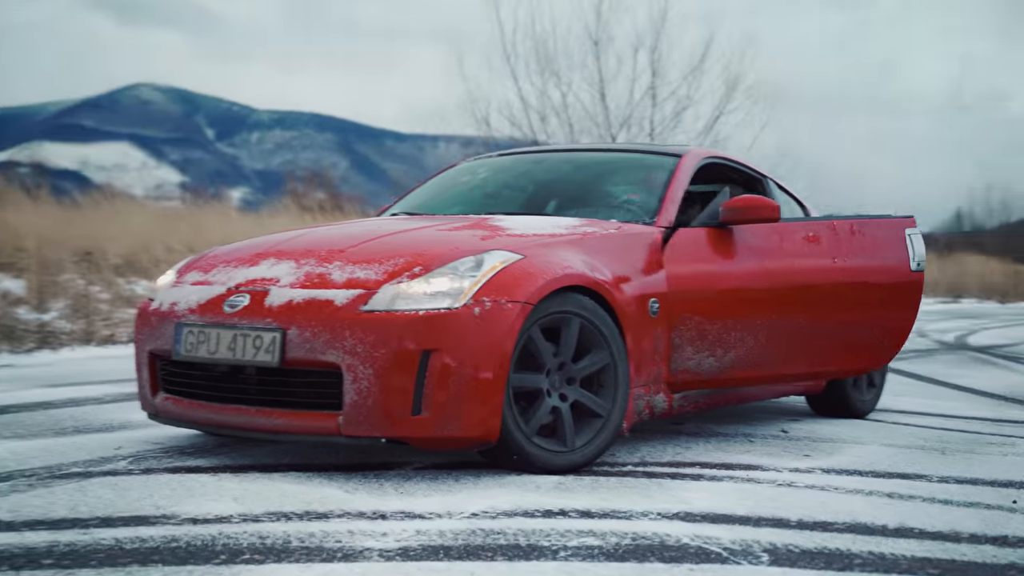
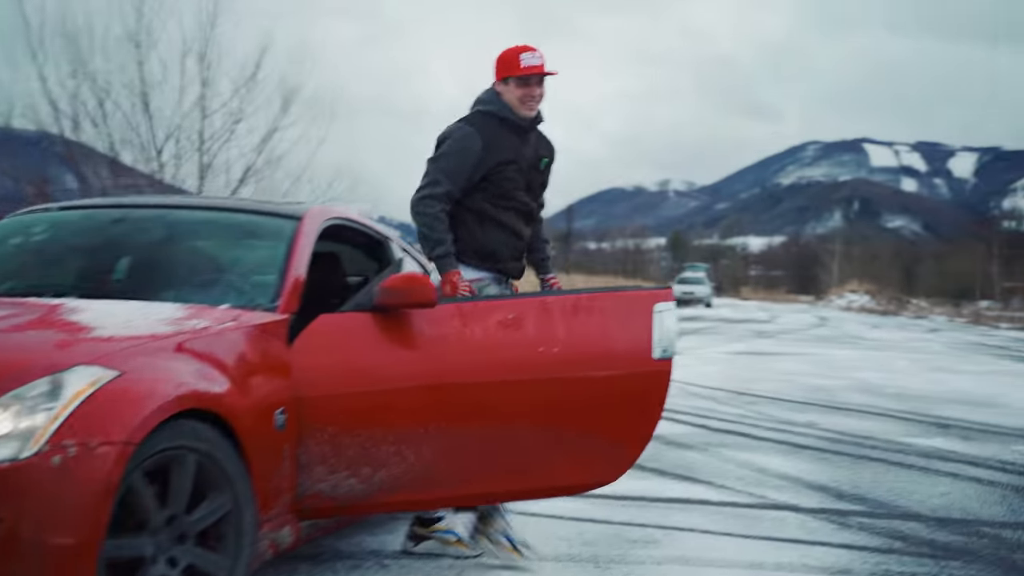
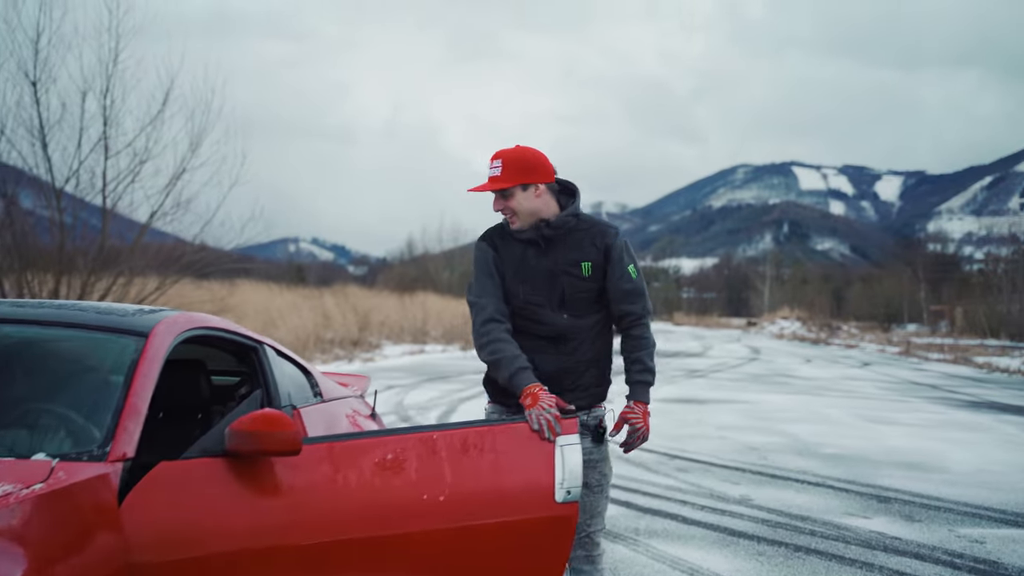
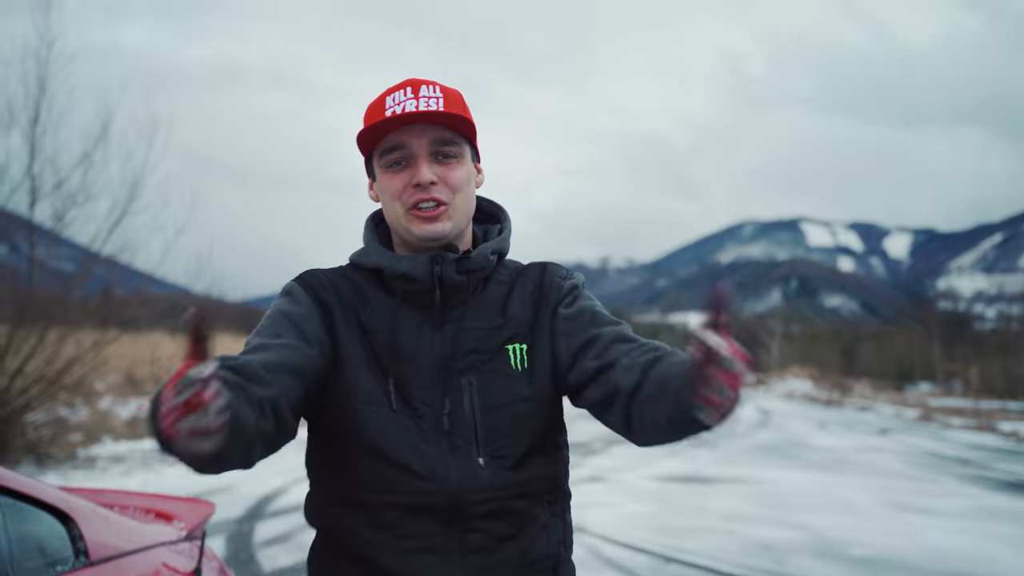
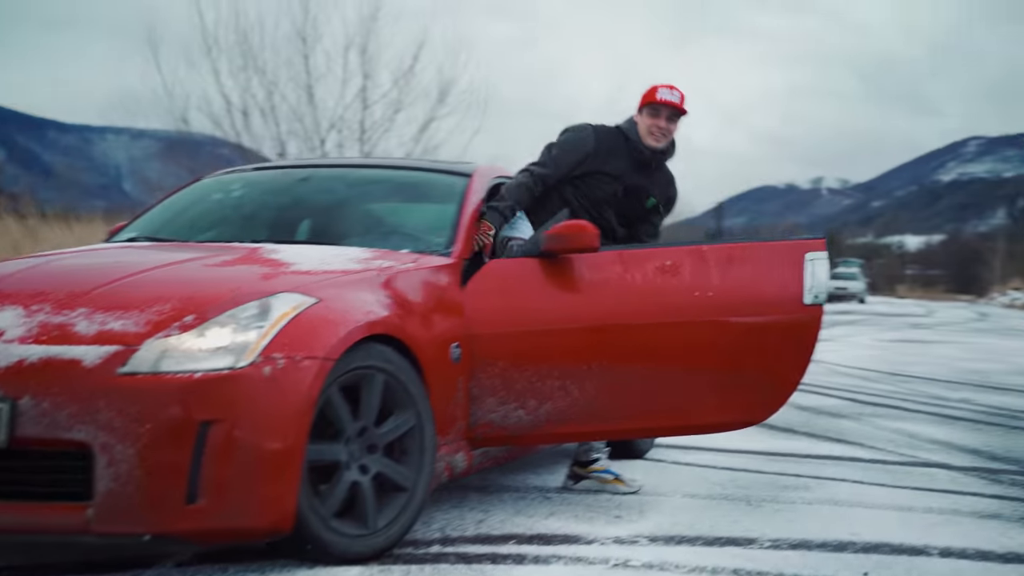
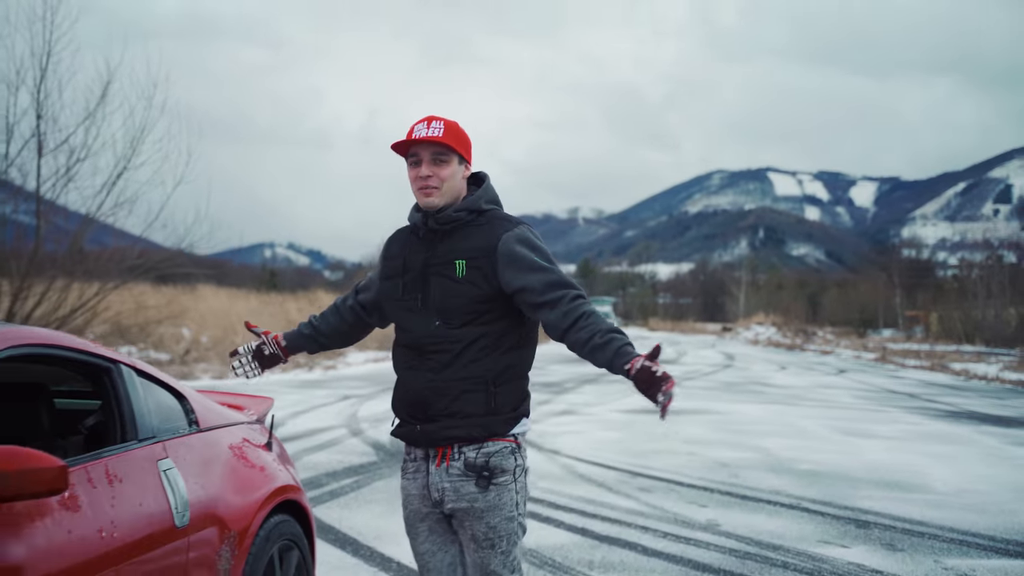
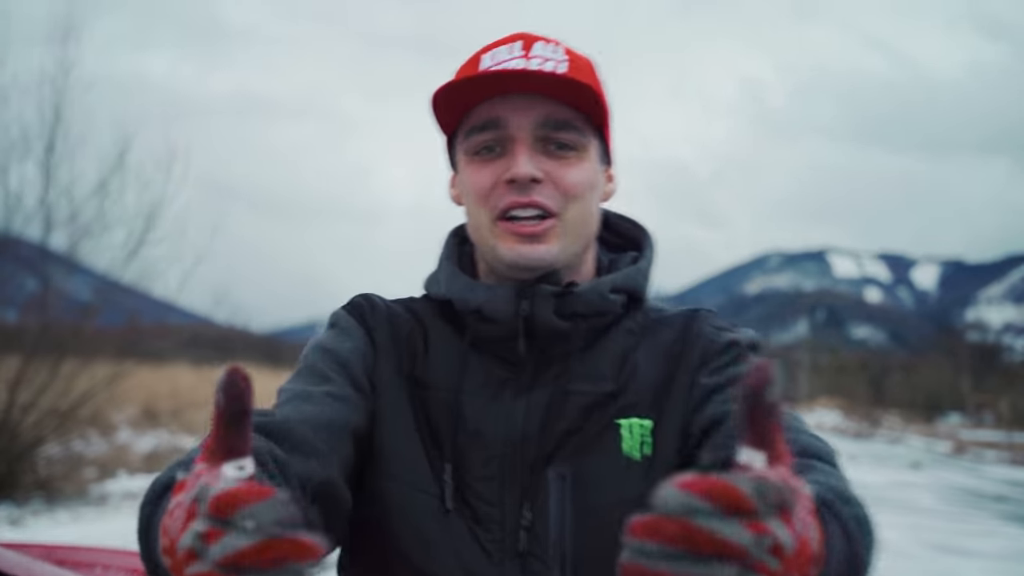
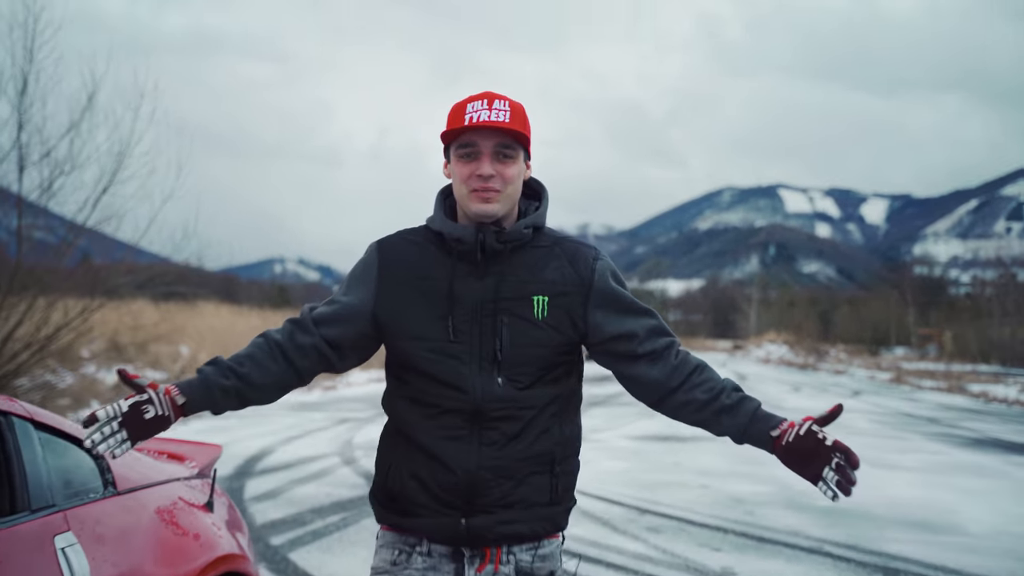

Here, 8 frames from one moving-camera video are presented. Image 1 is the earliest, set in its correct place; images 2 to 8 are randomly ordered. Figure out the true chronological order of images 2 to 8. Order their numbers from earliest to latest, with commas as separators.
5, 2, 3, 6, 8, 4, 7
